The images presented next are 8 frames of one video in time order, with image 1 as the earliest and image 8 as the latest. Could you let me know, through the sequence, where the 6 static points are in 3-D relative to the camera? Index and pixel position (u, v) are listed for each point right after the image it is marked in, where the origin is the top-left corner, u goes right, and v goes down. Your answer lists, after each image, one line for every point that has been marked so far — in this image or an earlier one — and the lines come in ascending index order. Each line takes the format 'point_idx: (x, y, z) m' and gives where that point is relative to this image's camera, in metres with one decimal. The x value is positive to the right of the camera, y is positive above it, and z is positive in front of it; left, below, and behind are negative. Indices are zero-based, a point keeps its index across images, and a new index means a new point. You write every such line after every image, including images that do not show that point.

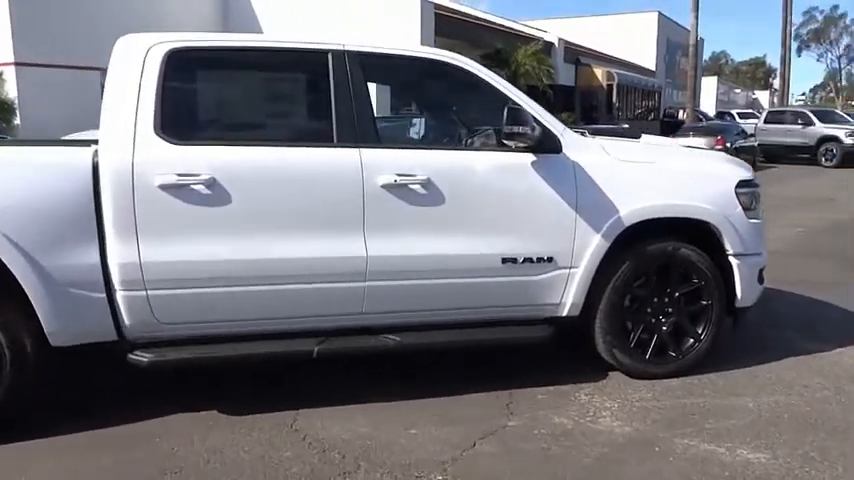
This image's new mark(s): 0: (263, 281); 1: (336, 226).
0: (-1.0, -0.3, +4.4) m
1: (-0.6, +0.1, +4.4) m
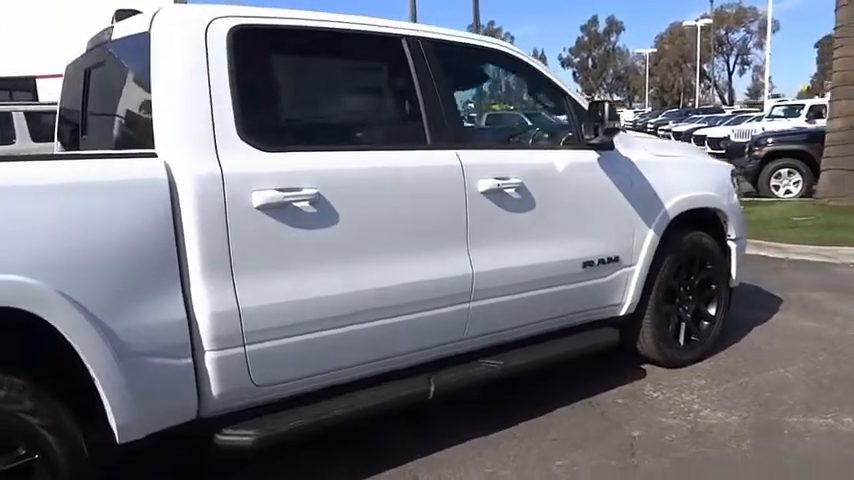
0: (-0.3, -0.4, +3.6) m
1: (+0.1, 0.0, +3.8) m
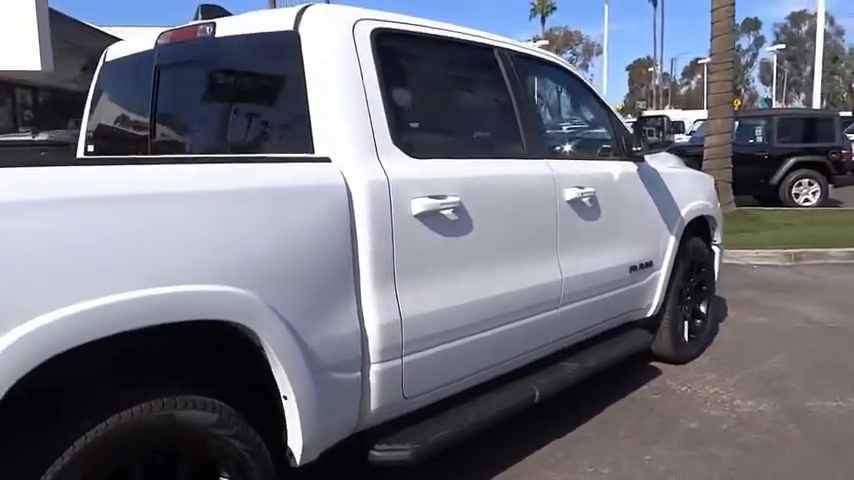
0: (+0.3, -0.4, +3.6) m
1: (+0.6, 0.0, +3.9) m
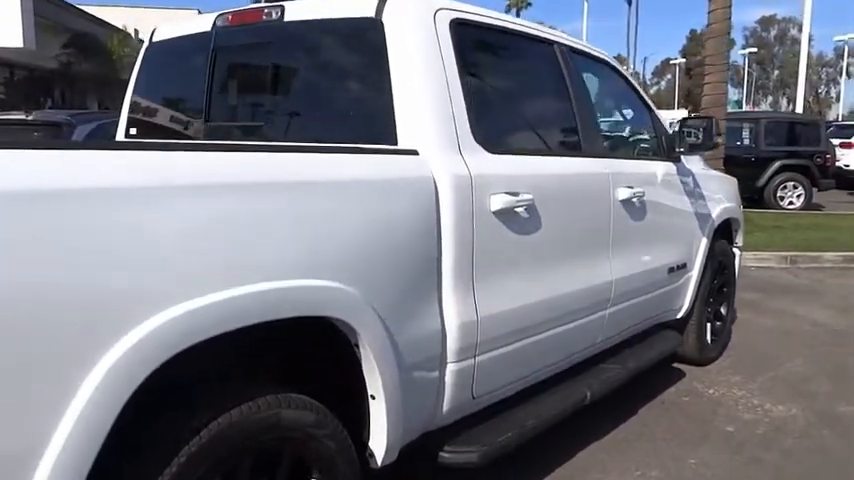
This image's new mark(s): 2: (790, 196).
0: (+0.6, -0.4, +3.6) m
1: (+0.9, 0.0, +3.9) m
2: (+9.6, +1.2, +18.5) m
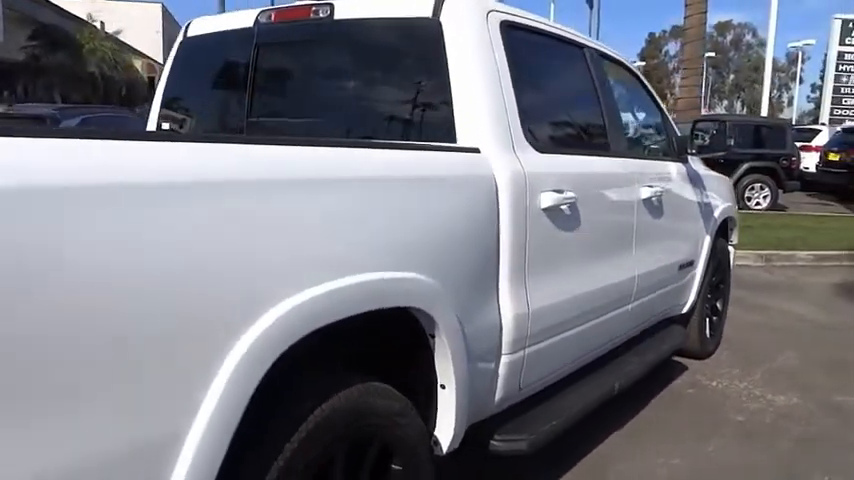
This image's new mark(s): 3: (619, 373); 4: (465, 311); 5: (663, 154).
0: (+0.8, -0.4, +3.7) m
1: (+1.1, 0.0, +4.0) m
2: (+9.0, +1.2, +19.1) m
3: (+1.1, -0.8, +4.2) m
4: (+0.1, -0.3, +2.7) m
5: (+1.7, +0.6, +5.0) m
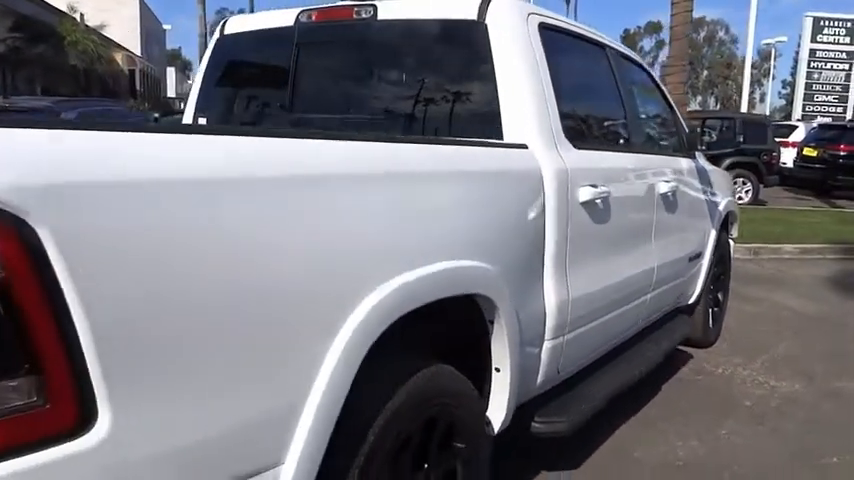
0: (+1.0, -0.4, +3.9) m
1: (+1.3, 0.0, +4.2) m
2: (+8.7, +1.3, +19.5) m
3: (+1.3, -0.7, +4.3) m
4: (+0.4, -0.2, +2.8) m
5: (+1.8, +0.7, +5.2) m
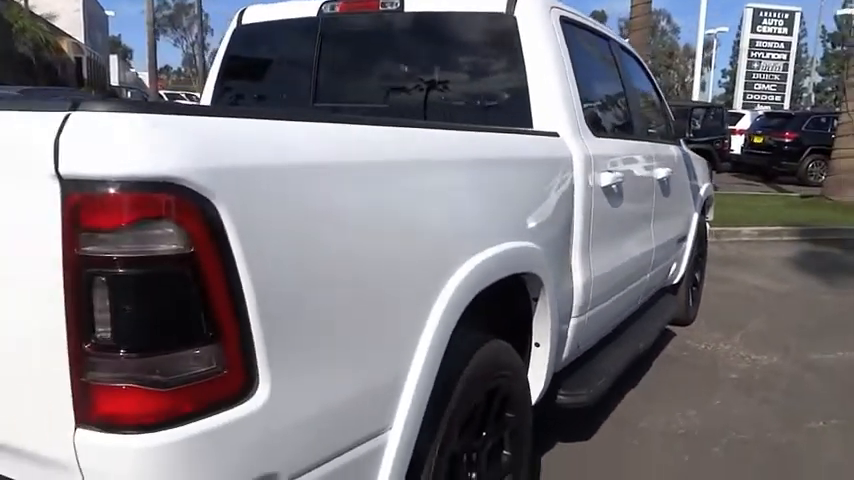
0: (+1.1, -0.3, +4.1) m
1: (+1.4, +0.1, +4.4) m
2: (+7.7, +1.8, +20.1) m
3: (+1.4, -0.6, +4.6) m
4: (+0.6, -0.2, +3.0) m
5: (+1.8, +0.8, +5.4) m
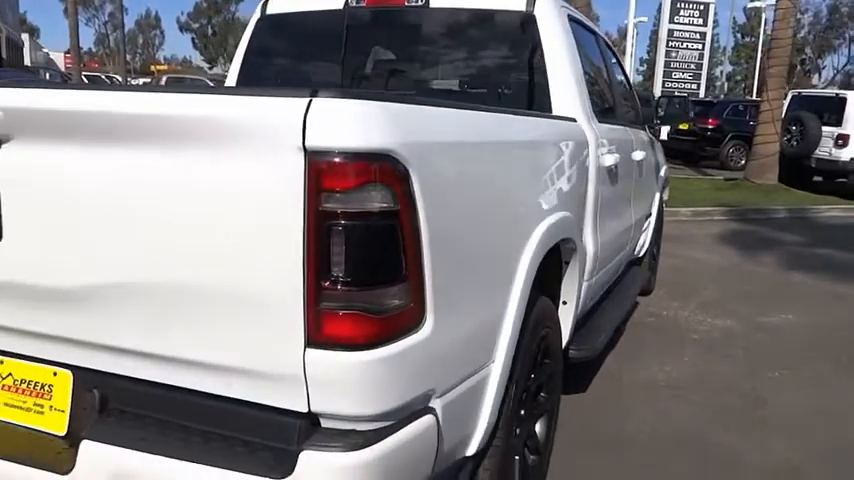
0: (+1.2, -0.1, +4.6) m
1: (+1.4, +0.3, +5.0) m
2: (+6.2, +2.3, +21.2) m
3: (+1.4, -0.4, +5.1) m
4: (+0.8, 0.0, +3.5) m
5: (+1.8, +1.0, +6.0) m
